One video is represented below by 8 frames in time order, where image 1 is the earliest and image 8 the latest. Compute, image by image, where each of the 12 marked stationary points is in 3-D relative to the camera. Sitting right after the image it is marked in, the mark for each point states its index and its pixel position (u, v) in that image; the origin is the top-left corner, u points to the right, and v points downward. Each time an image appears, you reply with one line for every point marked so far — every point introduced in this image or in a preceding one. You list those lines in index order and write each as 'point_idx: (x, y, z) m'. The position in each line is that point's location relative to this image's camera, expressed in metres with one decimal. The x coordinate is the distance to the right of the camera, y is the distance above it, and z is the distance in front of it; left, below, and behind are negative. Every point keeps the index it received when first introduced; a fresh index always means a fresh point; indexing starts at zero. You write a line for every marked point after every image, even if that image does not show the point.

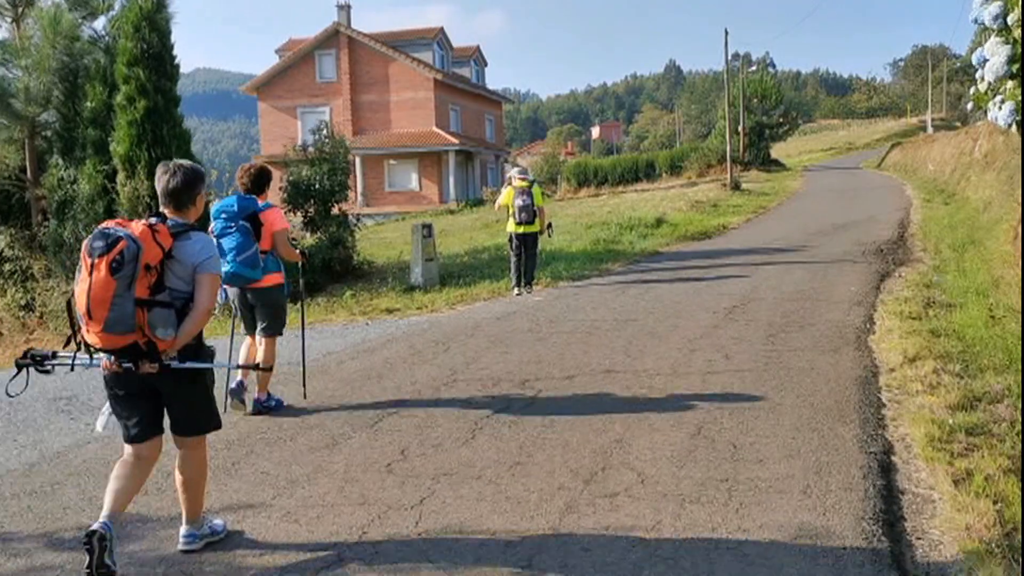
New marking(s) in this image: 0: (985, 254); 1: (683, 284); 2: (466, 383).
0: (+7.3, +0.5, +13.9) m
1: (+2.4, +0.1, +12.7) m
2: (-0.4, -0.7, +7.2) m
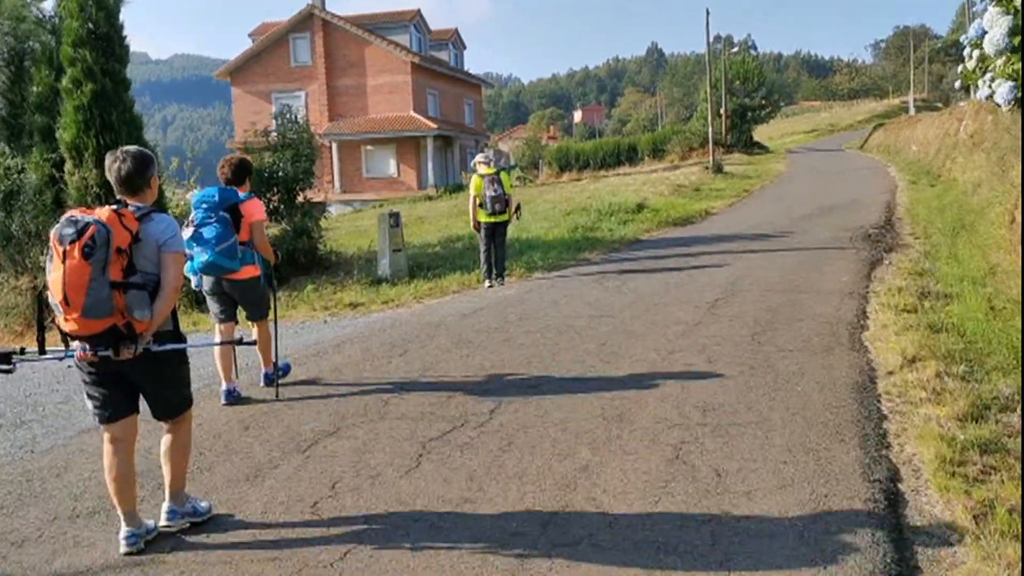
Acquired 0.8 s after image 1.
0: (+6.9, +0.7, +13.3) m
1: (+2.0, +0.2, +12.0) m
2: (-0.7, -0.7, +6.5) m
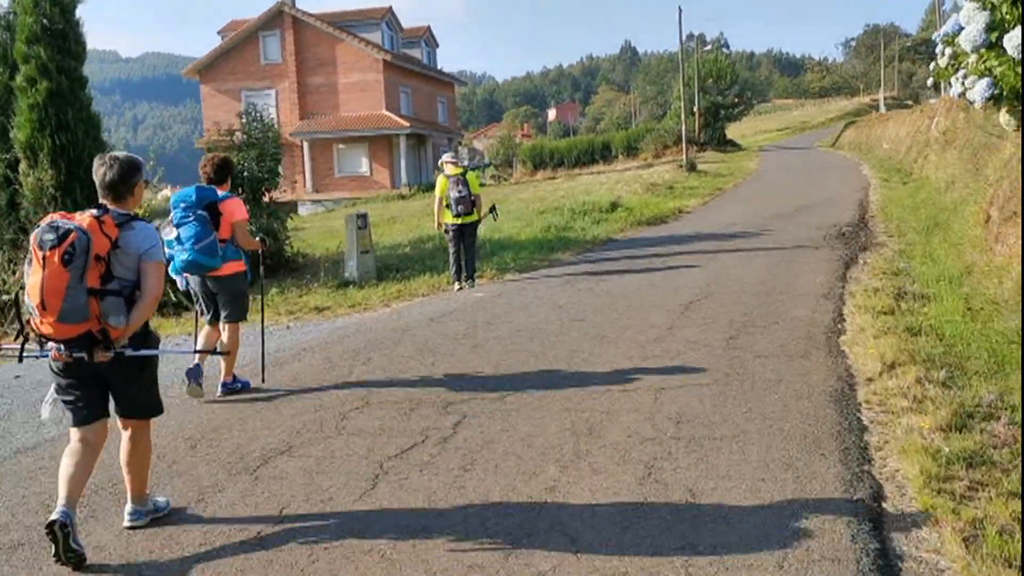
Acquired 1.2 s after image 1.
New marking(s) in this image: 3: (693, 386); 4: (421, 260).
0: (+6.5, +0.7, +13.2) m
1: (+1.6, +0.2, +11.7) m
2: (-0.9, -0.8, +6.2) m
3: (+1.2, -0.7, +6.1) m
4: (-1.6, +0.5, +15.6) m
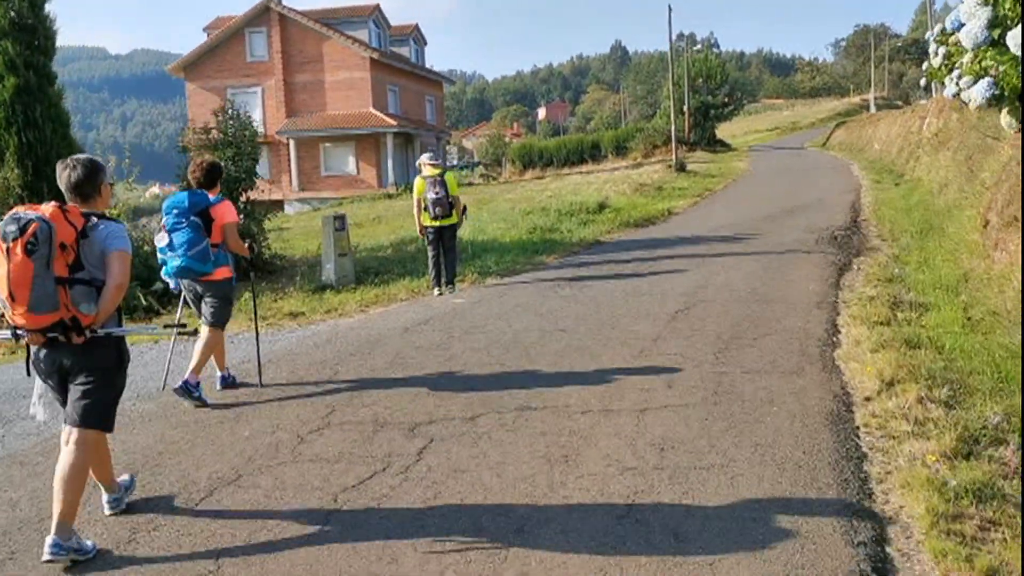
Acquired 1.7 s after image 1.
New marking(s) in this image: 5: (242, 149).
0: (+6.2, +0.7, +12.8) m
1: (+1.4, +0.1, +11.3) m
2: (-1.1, -0.9, +5.7) m
3: (+1.1, -0.8, +5.7) m
4: (-1.9, +0.4, +15.2) m
5: (-4.8, +2.5, +15.9) m
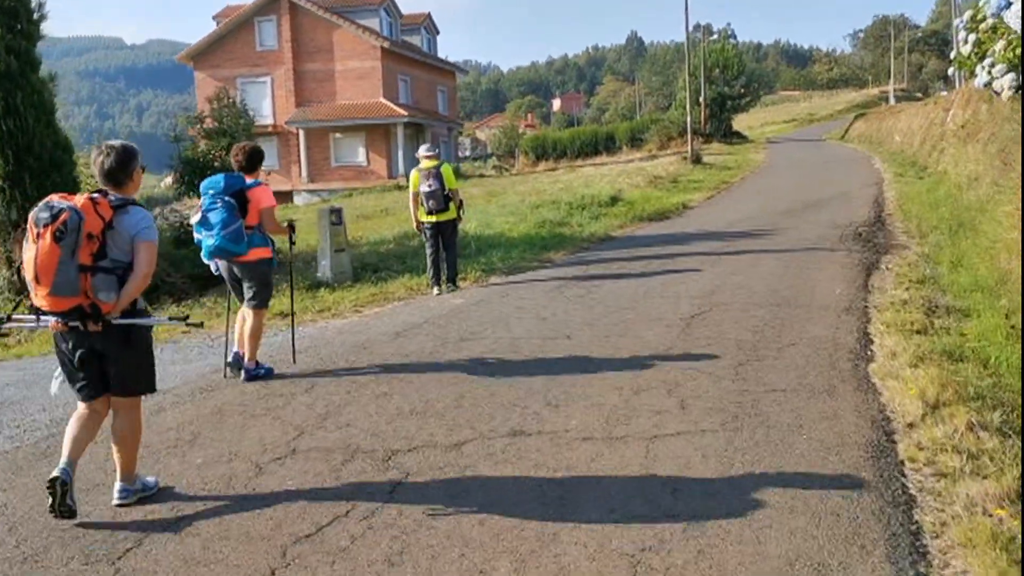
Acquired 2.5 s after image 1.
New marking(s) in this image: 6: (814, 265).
0: (+6.3, +0.6, +12.0) m
1: (+1.4, +0.1, +10.6) m
2: (-1.1, -0.9, +5.0) m
3: (+1.0, -0.8, +5.0) m
4: (-1.8, +0.5, +14.5) m
5: (-4.7, +2.5, +15.2) m
6: (+3.9, +0.3, +11.4) m
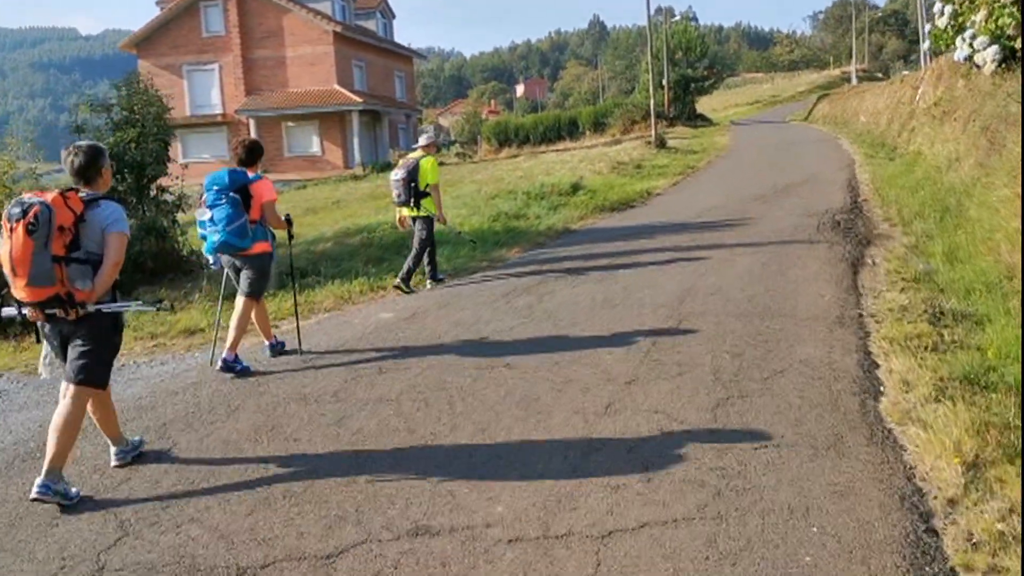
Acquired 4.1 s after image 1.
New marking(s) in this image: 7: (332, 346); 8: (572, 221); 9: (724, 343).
0: (+5.6, +0.7, +10.8) m
1: (+0.8, 0.0, +9.2) m
2: (-1.5, -1.1, +3.6) m
3: (+0.6, -1.0, +3.7) m
4: (-2.5, +0.4, +13.0) m
5: (-5.5, +2.4, +13.6) m
6: (+3.2, +0.3, +10.2) m
7: (-1.5, -0.5, +7.6) m
8: (+1.1, +1.2, +16.4) m
9: (+1.5, -0.4, +6.5) m
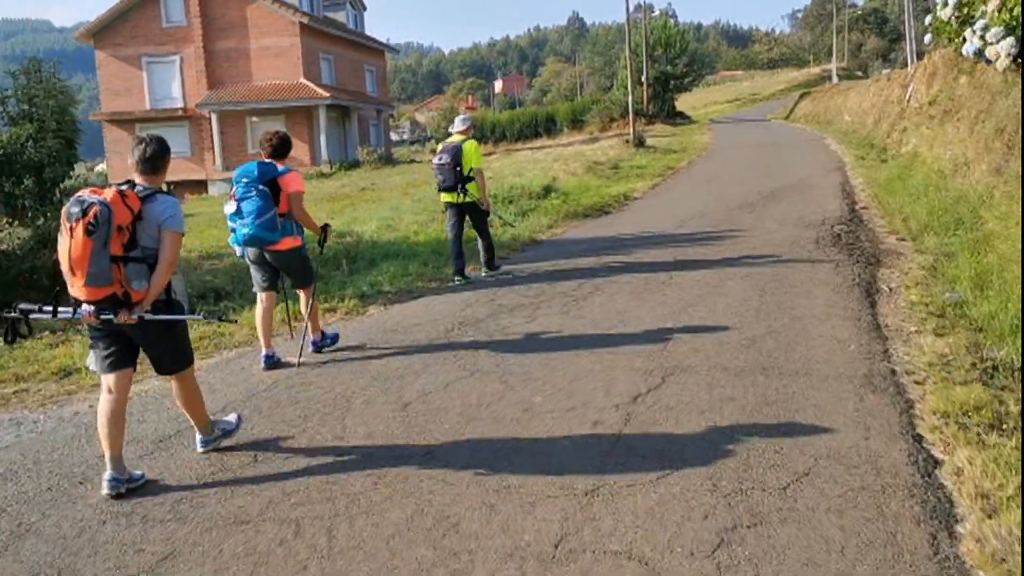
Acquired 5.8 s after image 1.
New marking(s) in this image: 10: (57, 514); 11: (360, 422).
0: (+5.1, +0.4, +9.3) m
1: (+0.4, -0.3, +7.5) m
2: (-1.9, -1.4, +1.9) m
3: (+0.3, -1.3, +2.0) m
4: (-3.1, +0.1, +11.2) m
5: (-6.0, +2.1, +11.8) m
6: (+2.7, 0.0, +8.5) m
7: (-2.0, -0.8, +5.8) m
8: (+0.5, +1.0, +14.7) m
9: (+1.1, -0.7, +4.8) m
10: (-2.1, -1.0, +4.2) m
11: (-0.9, -0.8, +5.2) m
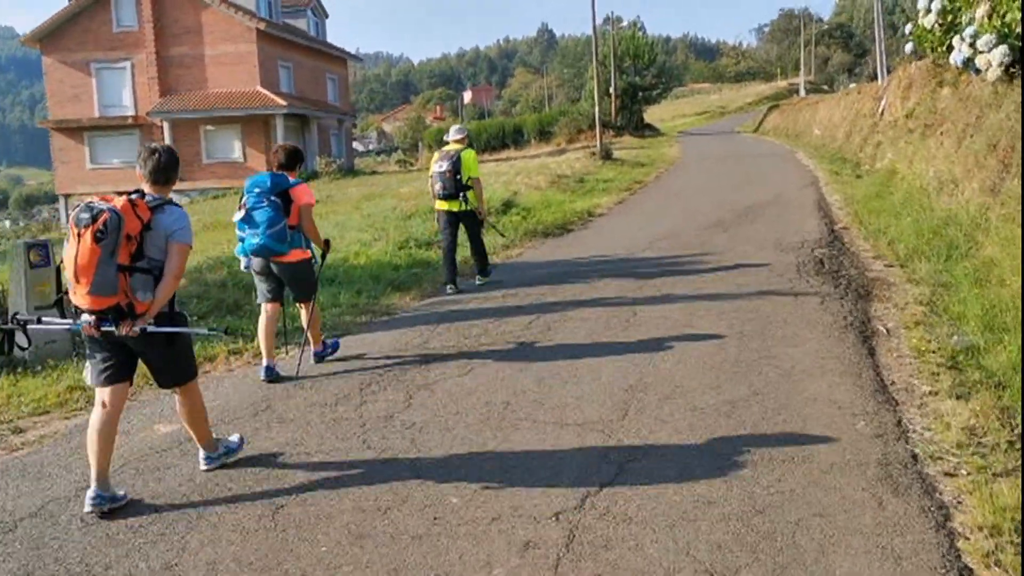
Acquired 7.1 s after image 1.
0: (+4.6, +0.1, +8.1) m
1: (-0.1, -0.6, +6.2) m
2: (-2.2, -1.7, +0.5) m
3: (0.0, -1.5, +0.6) m
4: (-3.7, -0.2, +9.8) m
5: (-6.7, +1.8, +10.2) m
6: (+2.2, -0.3, +7.3) m
7: (-2.4, -1.1, +4.4) m
8: (-0.3, +0.6, +13.4) m
9: (+0.7, -1.0, +3.5) m
10: (-2.5, -1.3, +2.8) m
11: (-1.3, -1.1, +3.8) m
